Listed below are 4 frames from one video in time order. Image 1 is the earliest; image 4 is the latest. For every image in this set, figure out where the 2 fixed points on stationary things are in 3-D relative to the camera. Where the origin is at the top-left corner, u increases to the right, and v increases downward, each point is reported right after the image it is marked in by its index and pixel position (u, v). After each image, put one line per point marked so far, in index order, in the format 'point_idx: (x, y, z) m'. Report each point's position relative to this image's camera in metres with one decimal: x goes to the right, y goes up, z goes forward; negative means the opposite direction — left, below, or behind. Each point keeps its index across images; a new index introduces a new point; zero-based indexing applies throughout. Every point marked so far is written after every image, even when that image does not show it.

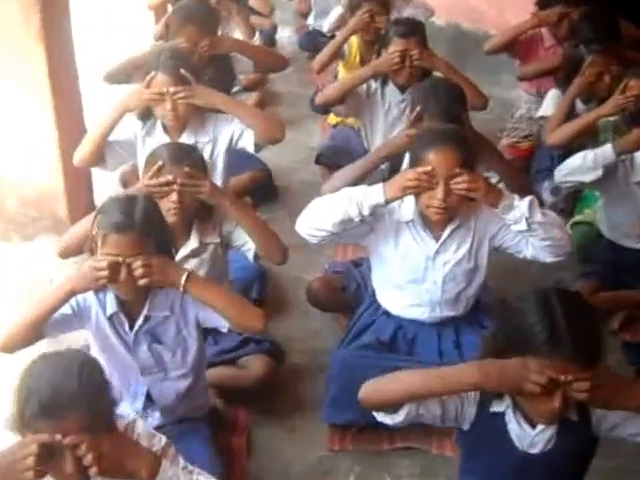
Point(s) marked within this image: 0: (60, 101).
0: (-0.7, +0.4, +3.6) m
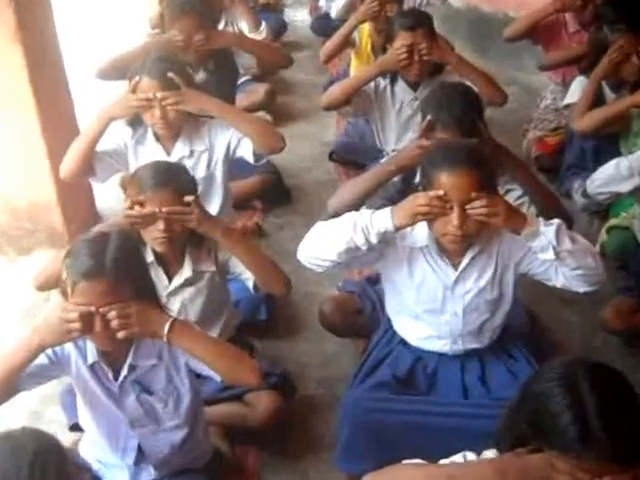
0: (-0.6, +0.3, +3.3) m
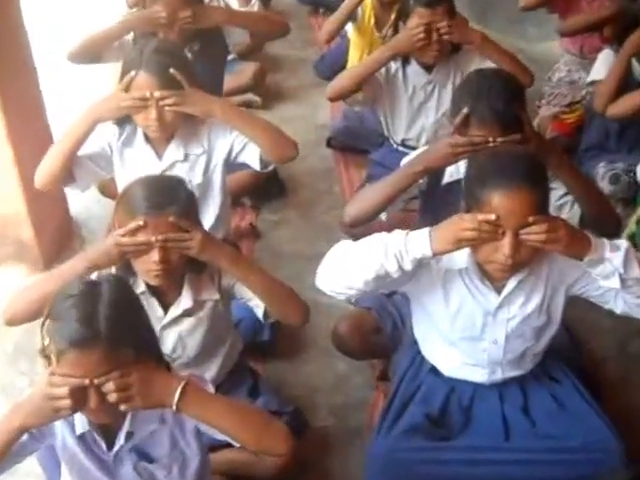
0: (-0.6, +0.3, +2.9) m
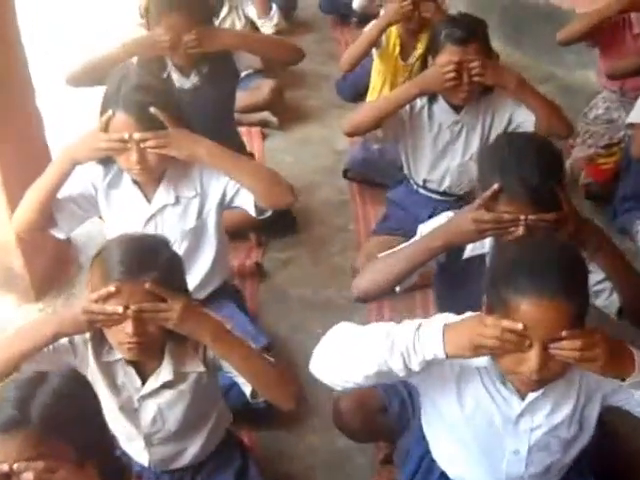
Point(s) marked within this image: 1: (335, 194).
0: (-0.6, +0.2, +2.6) m
1: (0.0, +0.1, +3.4) m
